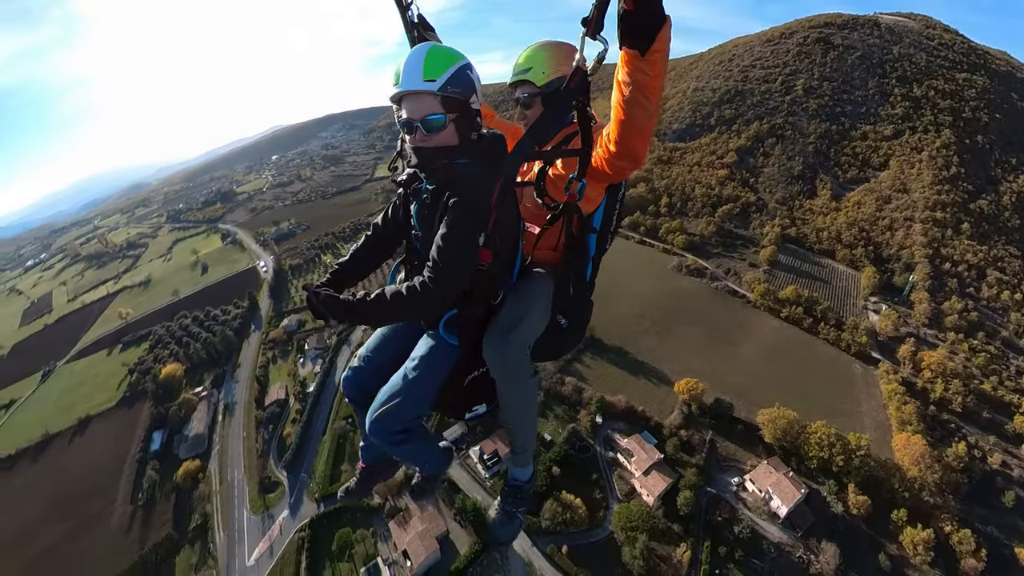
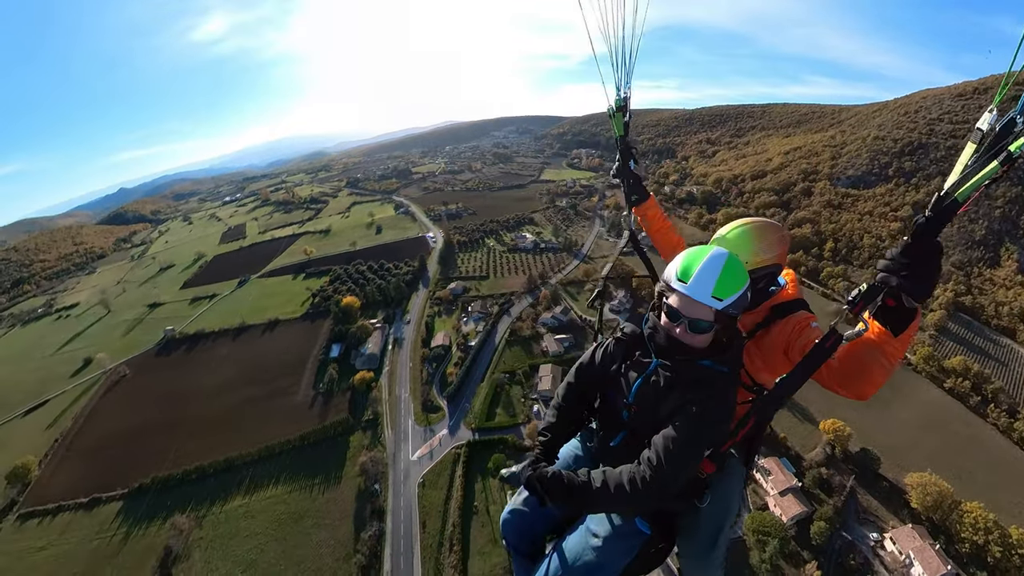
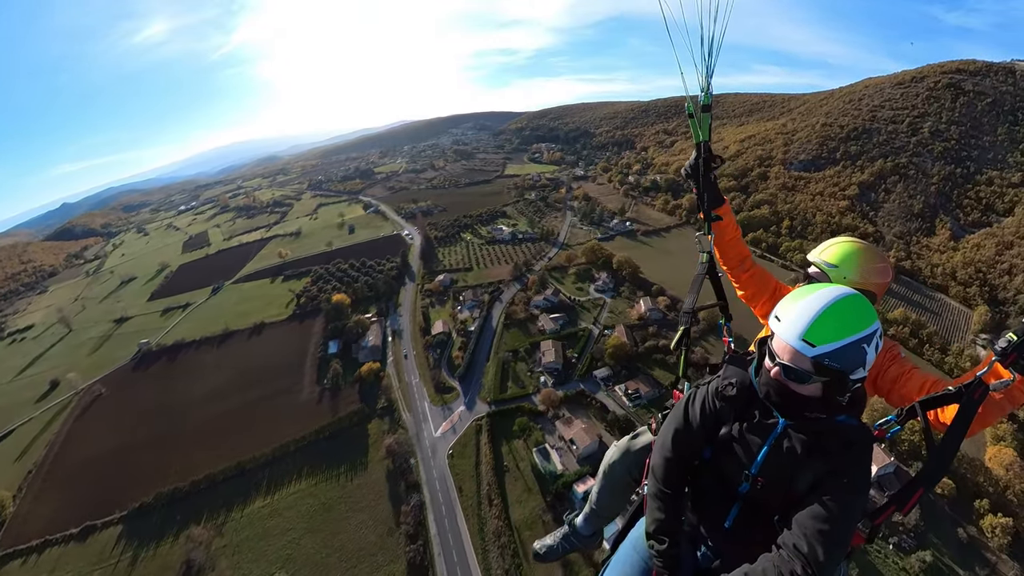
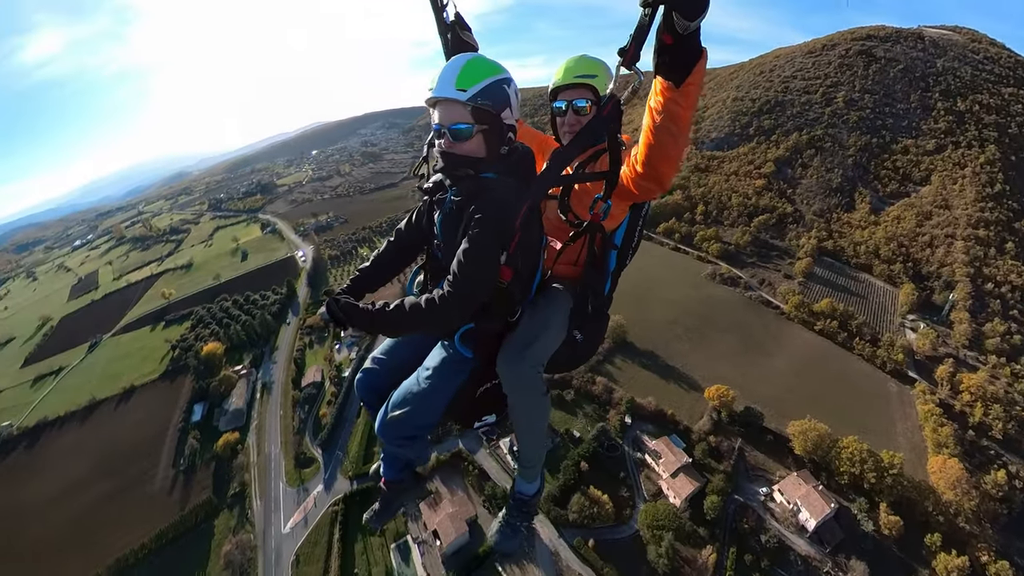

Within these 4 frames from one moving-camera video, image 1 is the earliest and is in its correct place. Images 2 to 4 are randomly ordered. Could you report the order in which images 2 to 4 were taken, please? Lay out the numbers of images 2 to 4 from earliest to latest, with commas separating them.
4, 2, 3
